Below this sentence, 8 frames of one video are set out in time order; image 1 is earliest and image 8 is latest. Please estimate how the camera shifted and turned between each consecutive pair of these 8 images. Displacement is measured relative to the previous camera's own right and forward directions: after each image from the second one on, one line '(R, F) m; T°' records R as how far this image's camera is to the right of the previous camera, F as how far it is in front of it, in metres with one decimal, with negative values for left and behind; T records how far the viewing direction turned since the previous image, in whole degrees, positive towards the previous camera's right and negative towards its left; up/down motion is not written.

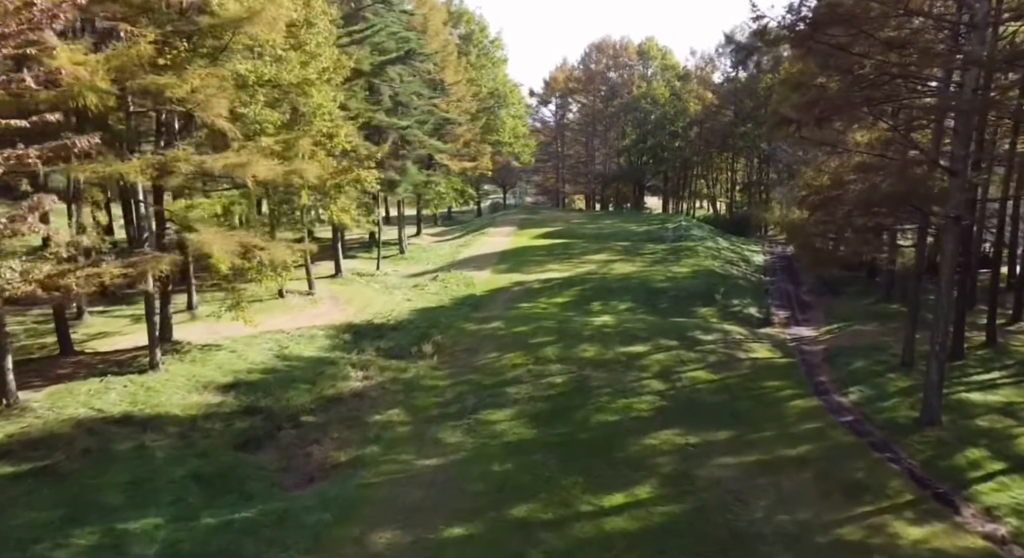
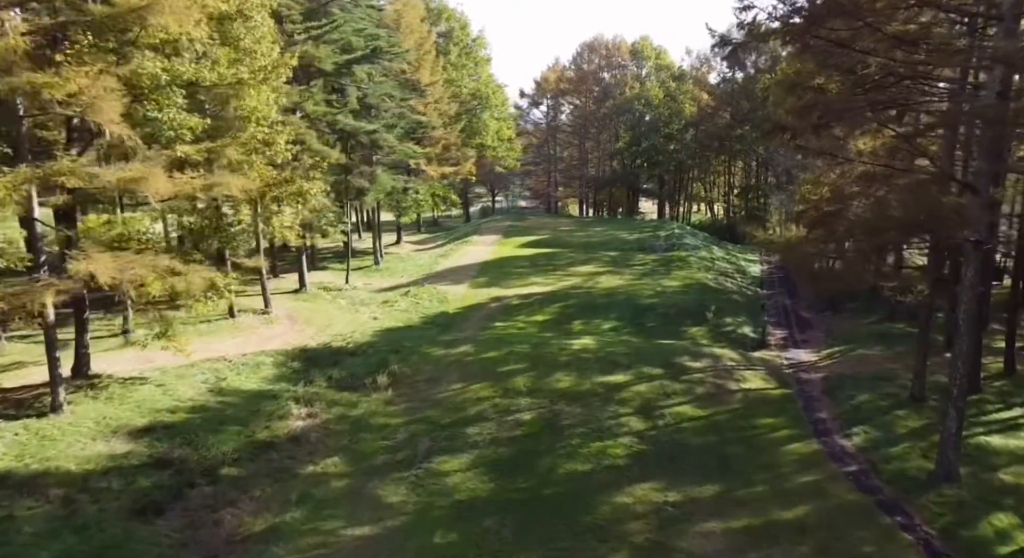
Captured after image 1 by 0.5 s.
(+0.8, +2.1) m; 0°
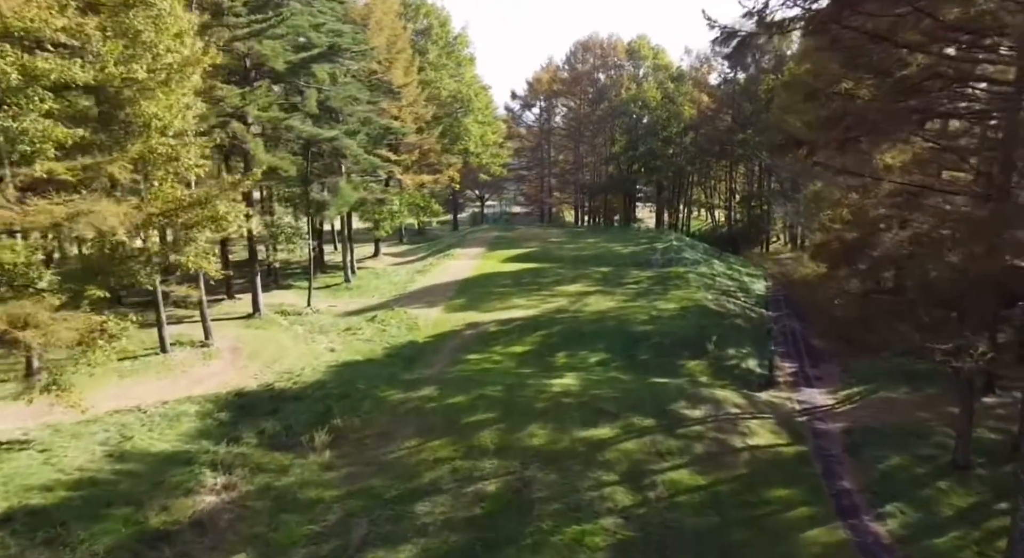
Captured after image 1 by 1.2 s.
(+0.7, +3.0) m; 0°
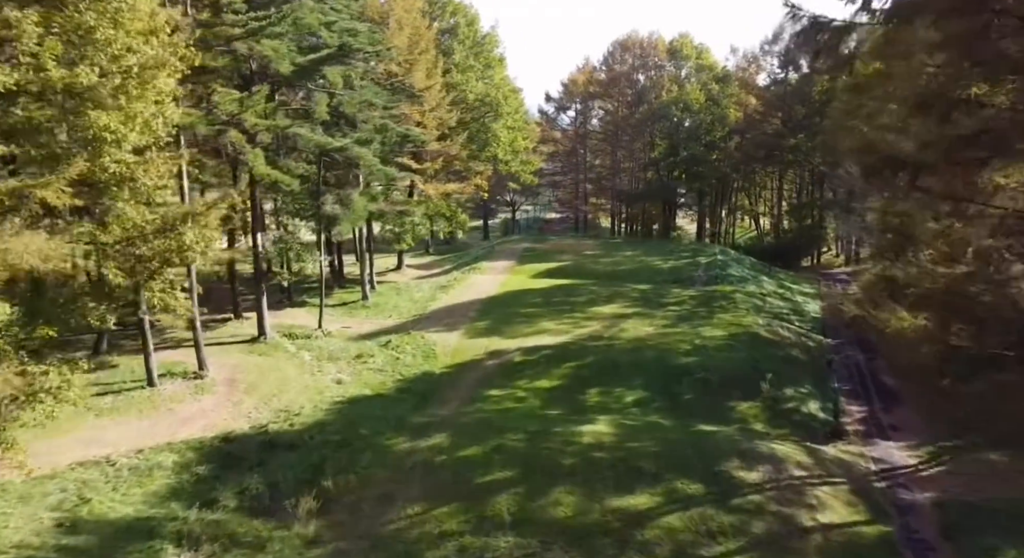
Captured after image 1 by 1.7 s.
(+0.2, +2.5) m; -3°
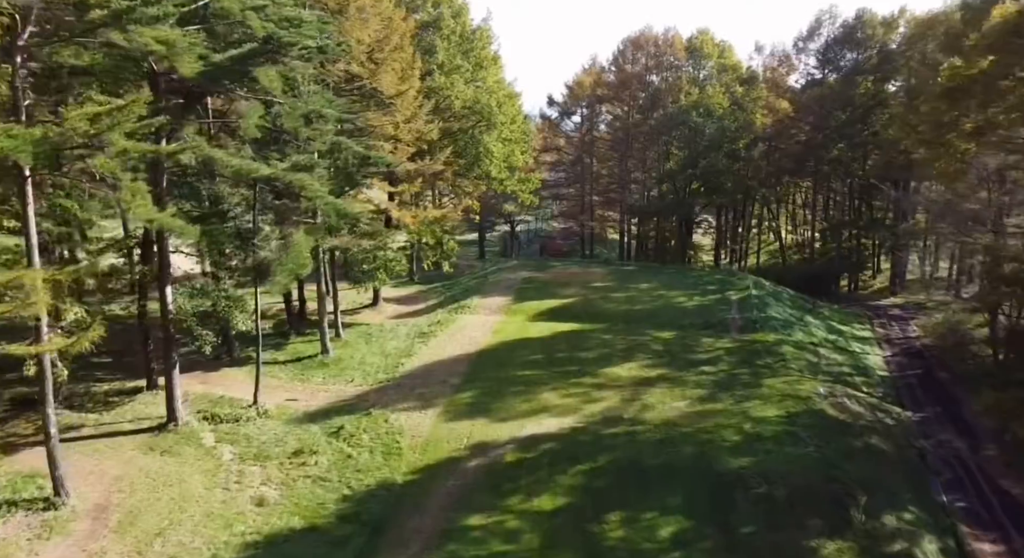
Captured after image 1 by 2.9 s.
(+0.3, +6.0) m; 0°
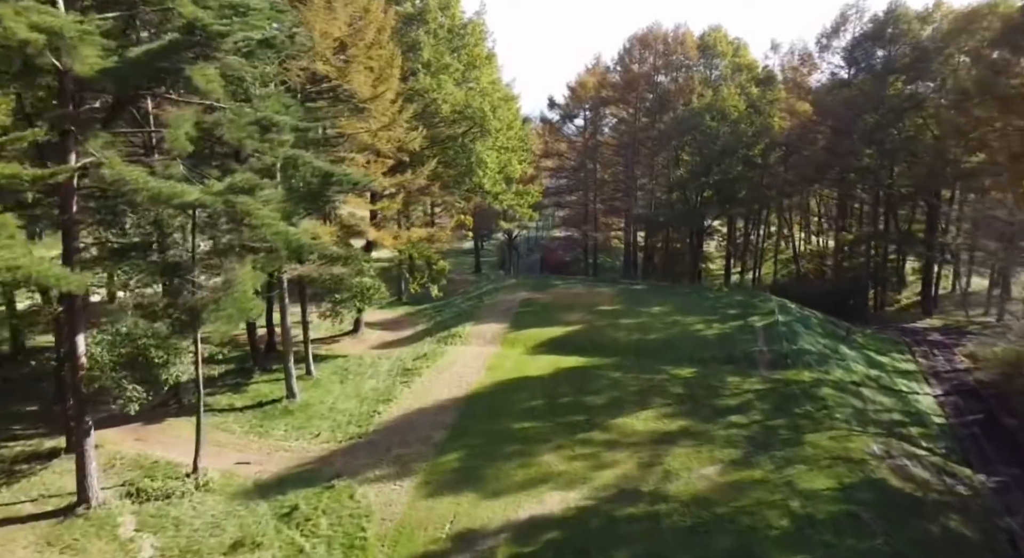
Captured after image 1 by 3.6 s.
(+0.1, +3.6) m; 0°
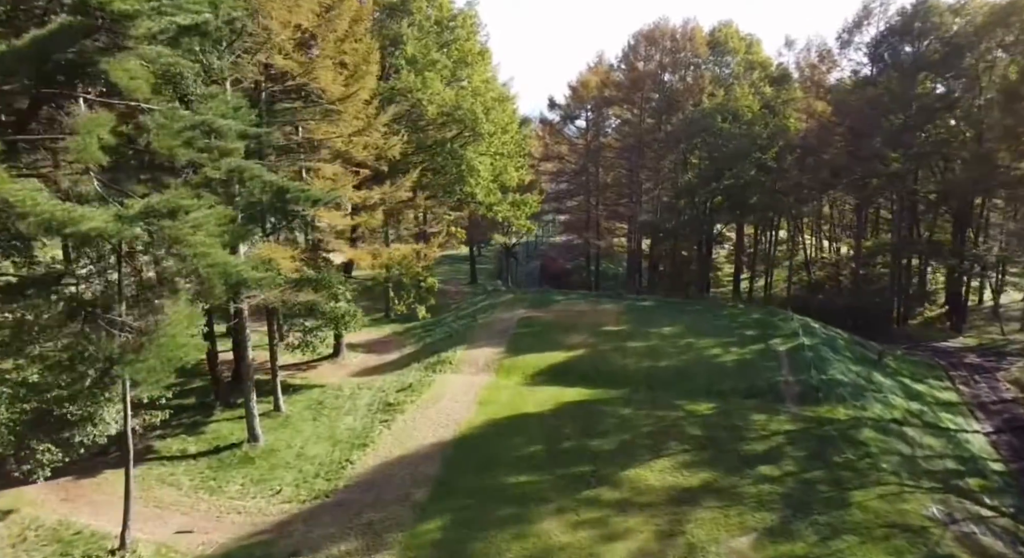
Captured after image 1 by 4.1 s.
(+0.1, +2.8) m; 0°
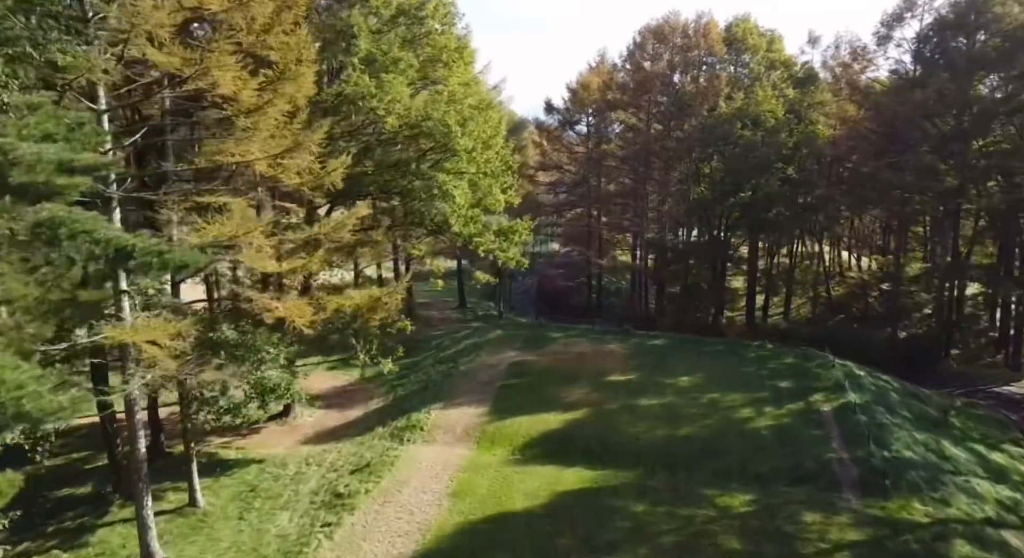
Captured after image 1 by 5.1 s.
(+0.4, +4.7) m; 0°
